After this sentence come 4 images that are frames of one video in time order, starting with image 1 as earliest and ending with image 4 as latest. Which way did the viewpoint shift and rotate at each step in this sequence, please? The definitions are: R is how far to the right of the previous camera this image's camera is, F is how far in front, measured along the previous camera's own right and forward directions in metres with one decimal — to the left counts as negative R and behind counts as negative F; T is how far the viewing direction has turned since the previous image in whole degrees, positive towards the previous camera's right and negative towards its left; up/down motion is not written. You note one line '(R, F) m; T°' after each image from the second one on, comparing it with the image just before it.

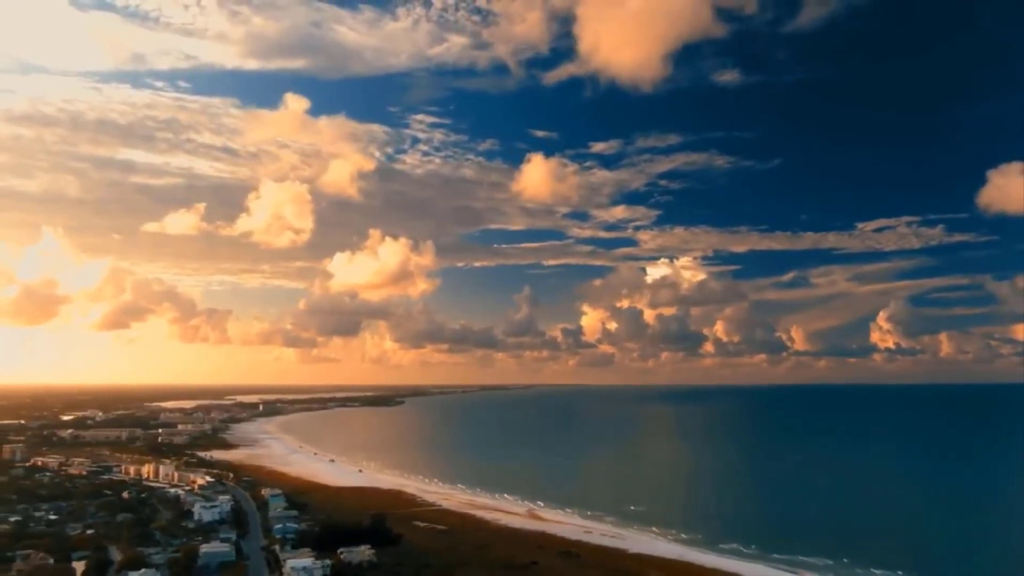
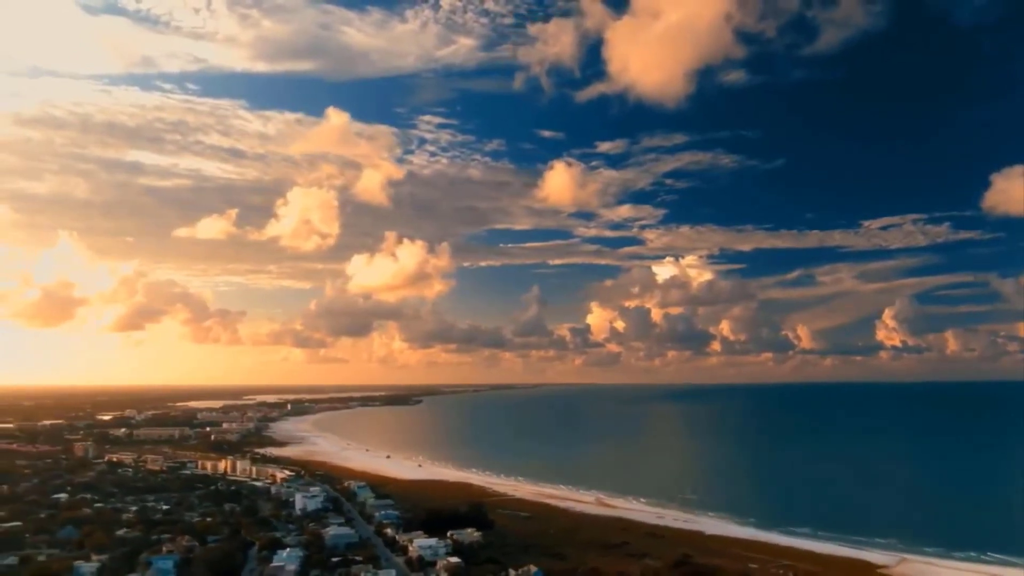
(-3.6, -3.4) m; 0°
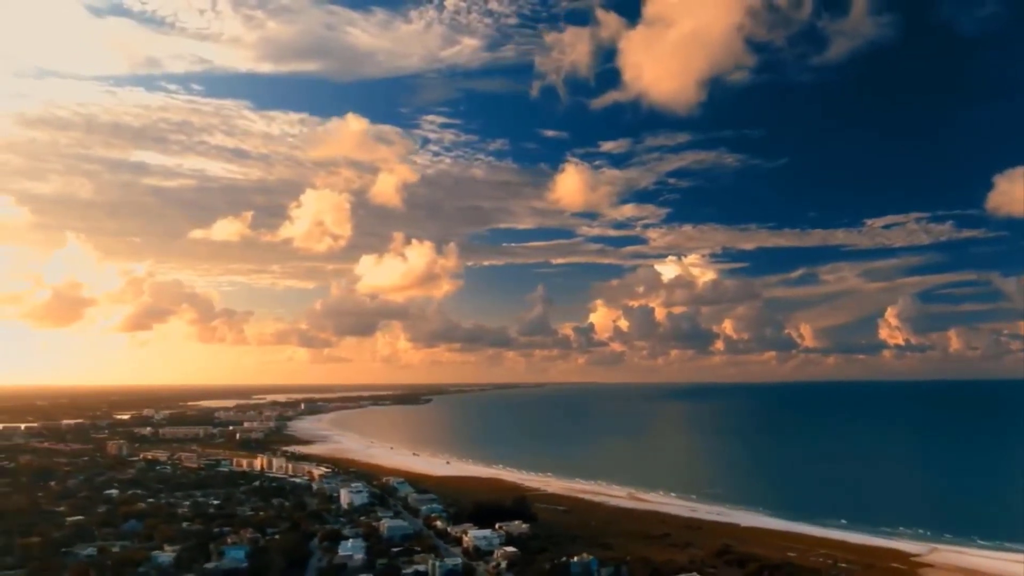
(-1.9, -1.6) m; 0°
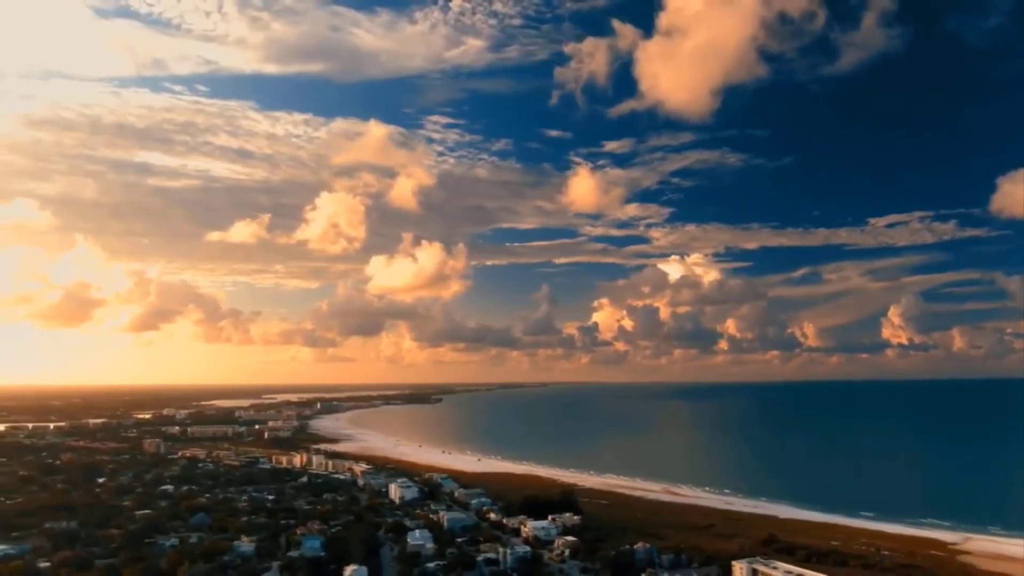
(-2.3, -1.9) m; 0°
